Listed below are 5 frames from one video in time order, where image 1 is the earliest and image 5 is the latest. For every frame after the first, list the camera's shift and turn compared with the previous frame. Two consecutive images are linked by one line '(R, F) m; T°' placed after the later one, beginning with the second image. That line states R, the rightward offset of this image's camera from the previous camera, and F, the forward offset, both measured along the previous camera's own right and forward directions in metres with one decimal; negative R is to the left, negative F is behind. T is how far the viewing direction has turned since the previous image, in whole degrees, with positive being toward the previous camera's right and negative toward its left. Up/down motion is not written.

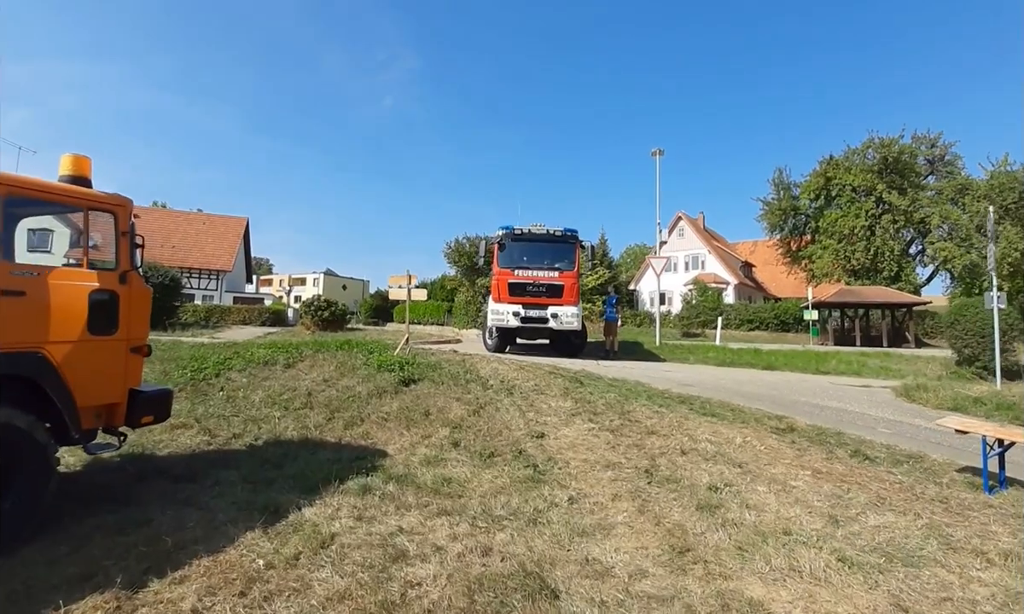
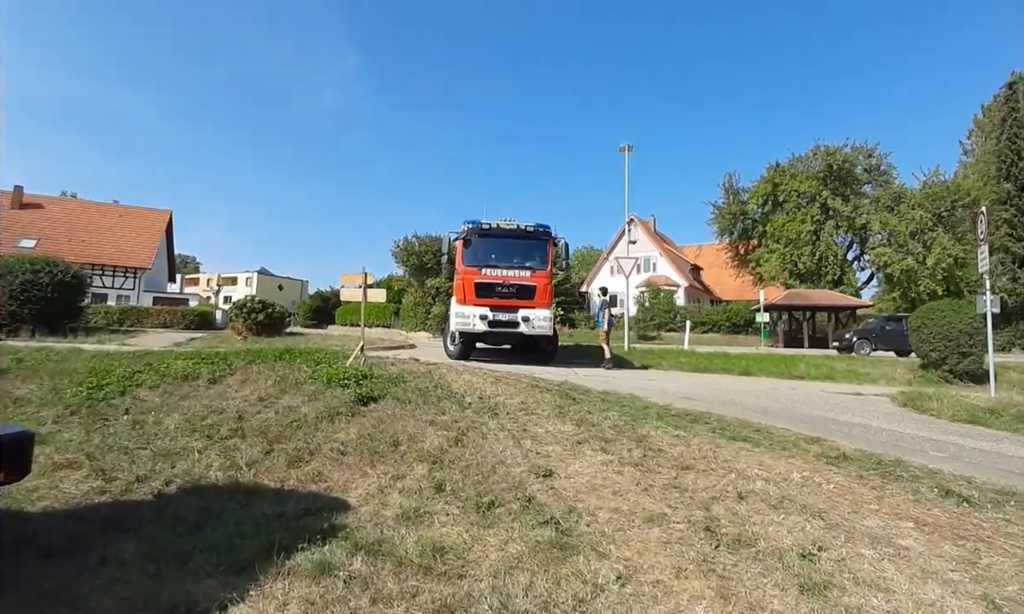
(-0.5, +1.3) m; +6°
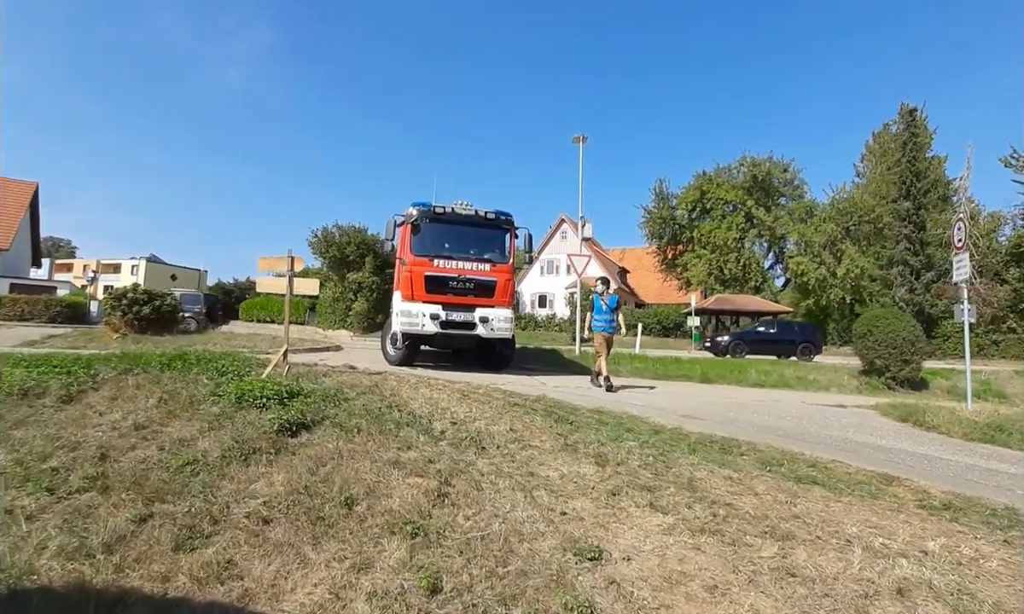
(-0.7, +1.7) m; +9°
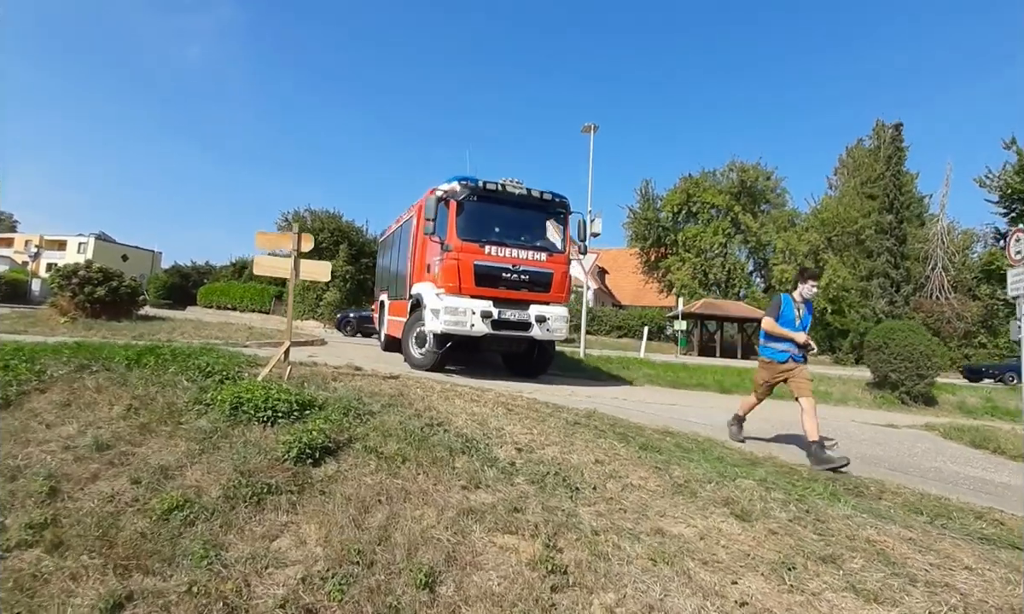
(-1.1, +1.2) m; +4°
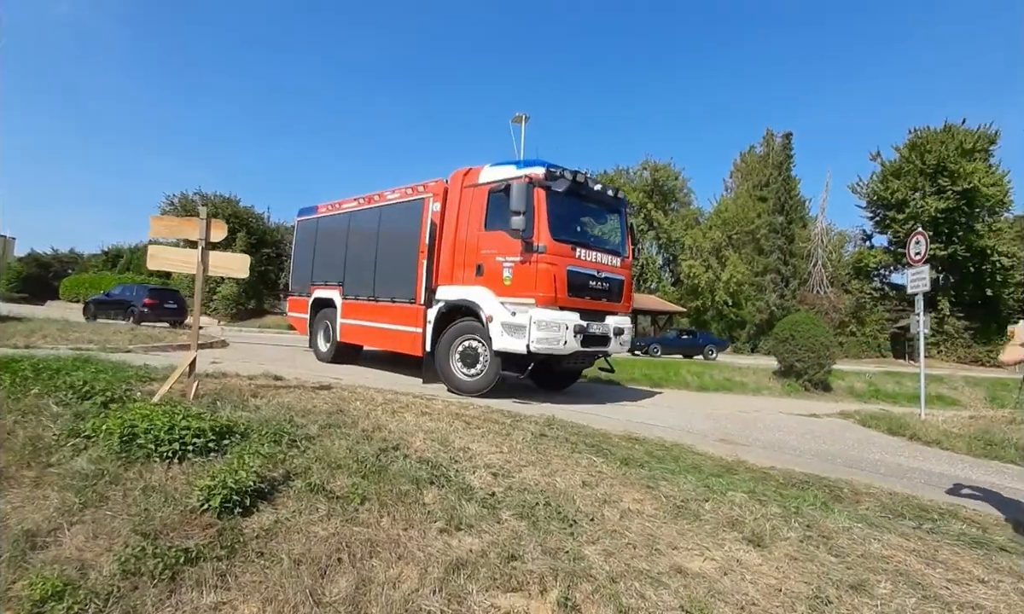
(-0.5, +0.6) m; +10°
